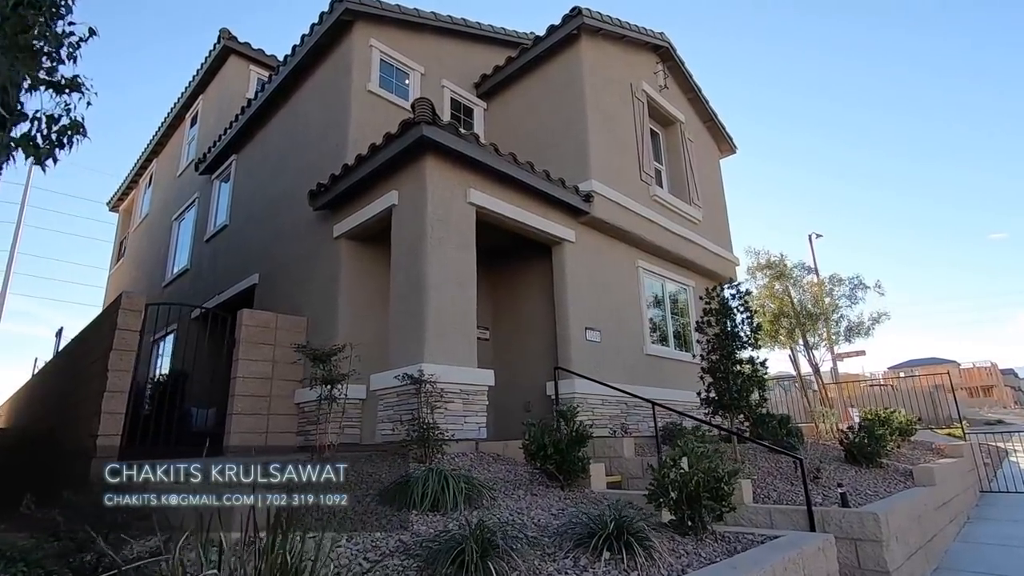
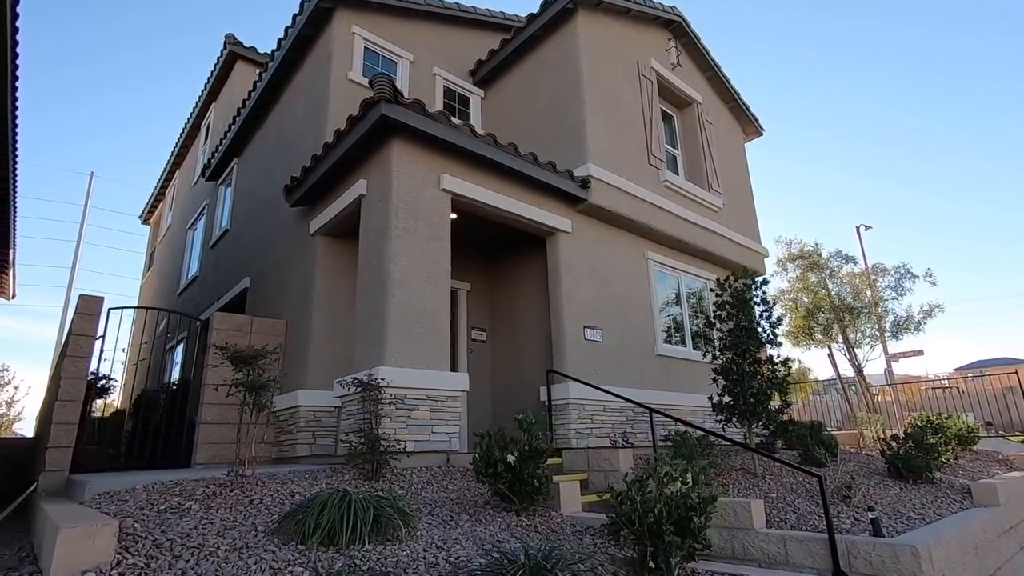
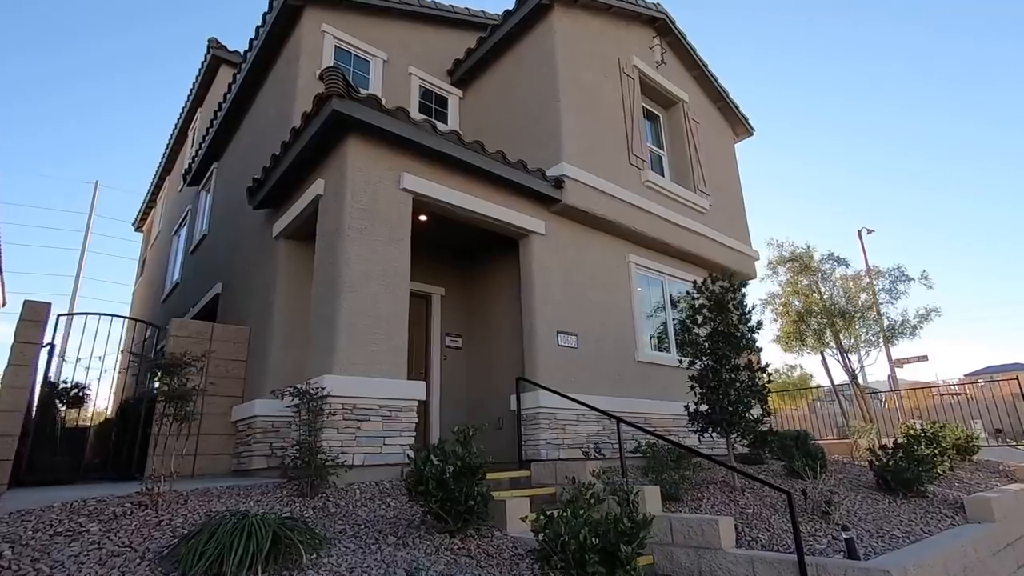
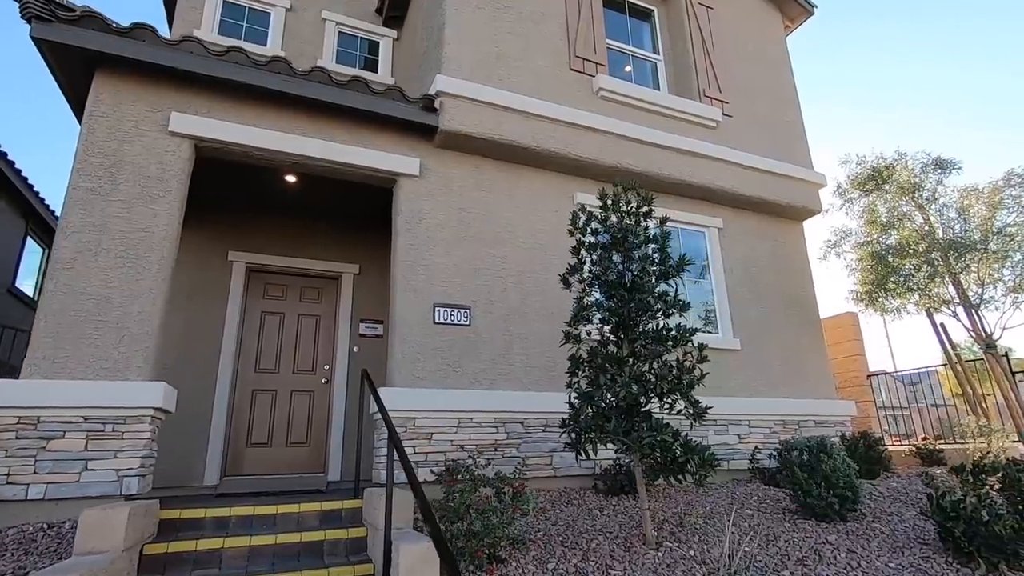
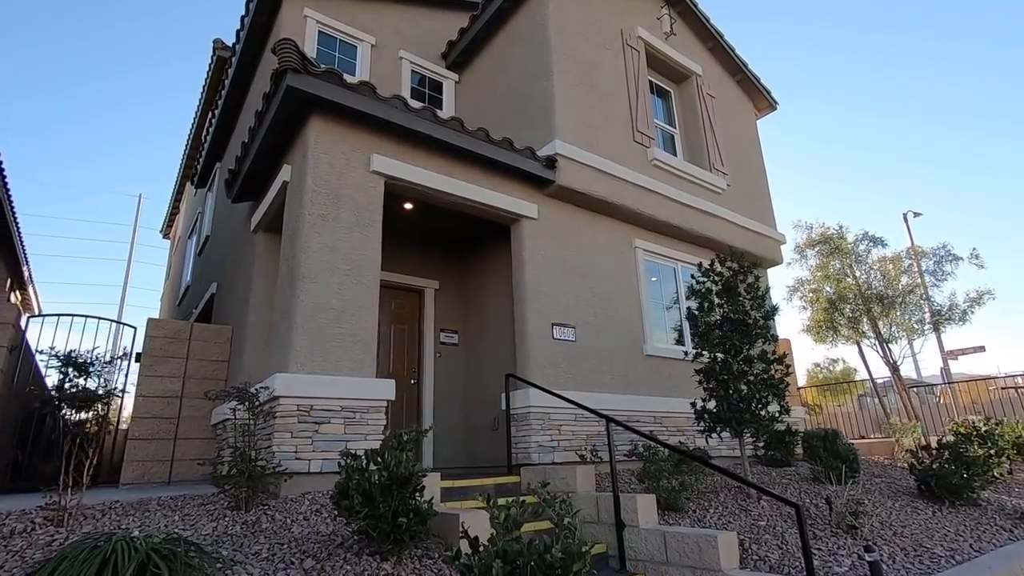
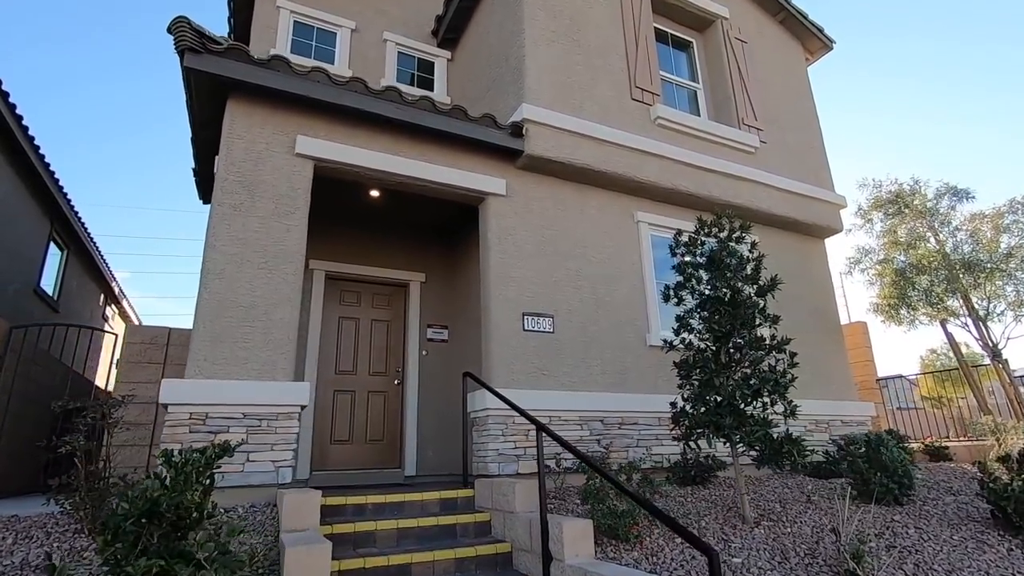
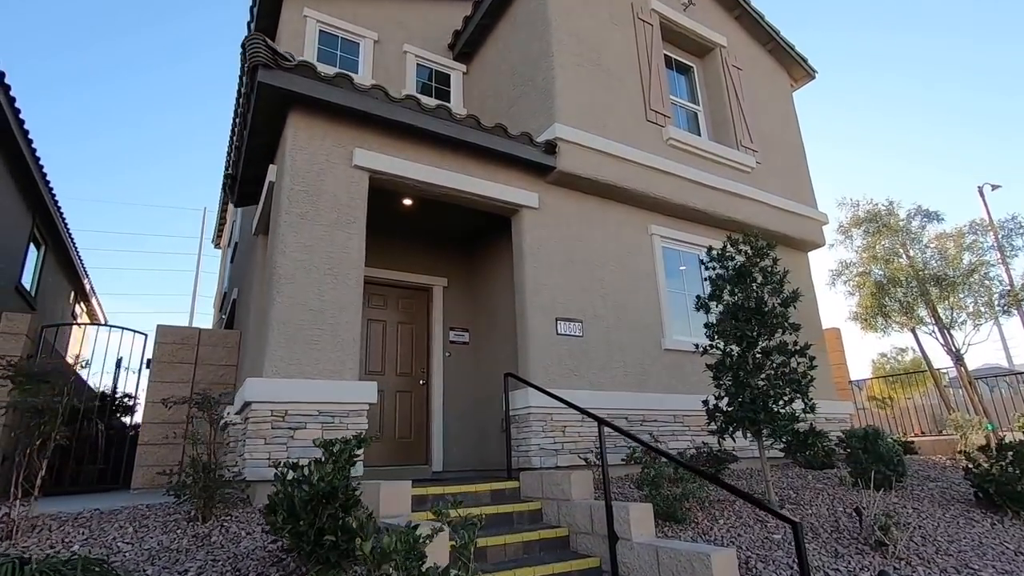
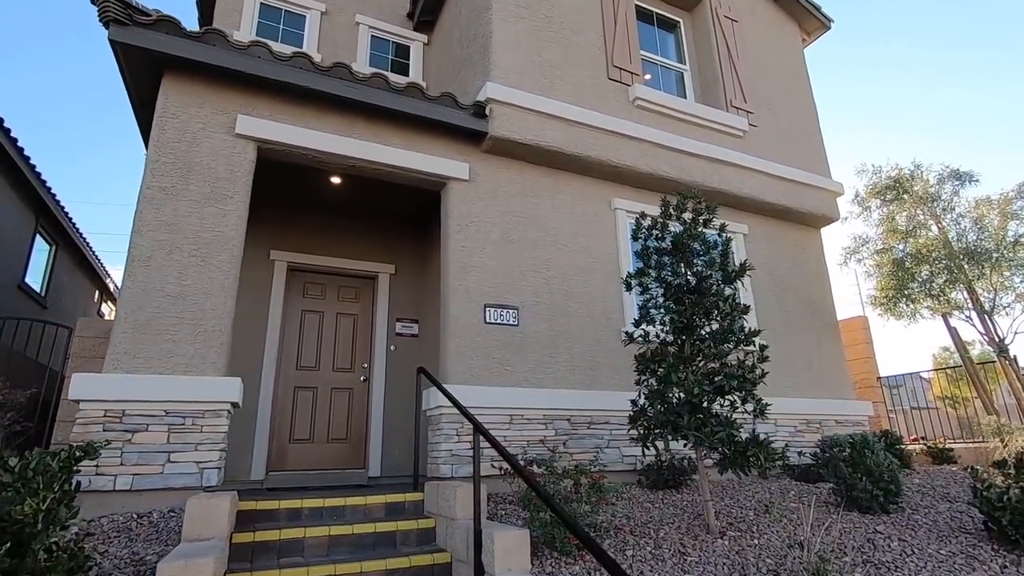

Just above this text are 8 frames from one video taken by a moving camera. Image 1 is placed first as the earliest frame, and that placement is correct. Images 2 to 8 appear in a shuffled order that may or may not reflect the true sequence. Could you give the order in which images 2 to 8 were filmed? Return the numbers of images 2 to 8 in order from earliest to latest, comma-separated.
2, 3, 5, 7, 6, 8, 4
